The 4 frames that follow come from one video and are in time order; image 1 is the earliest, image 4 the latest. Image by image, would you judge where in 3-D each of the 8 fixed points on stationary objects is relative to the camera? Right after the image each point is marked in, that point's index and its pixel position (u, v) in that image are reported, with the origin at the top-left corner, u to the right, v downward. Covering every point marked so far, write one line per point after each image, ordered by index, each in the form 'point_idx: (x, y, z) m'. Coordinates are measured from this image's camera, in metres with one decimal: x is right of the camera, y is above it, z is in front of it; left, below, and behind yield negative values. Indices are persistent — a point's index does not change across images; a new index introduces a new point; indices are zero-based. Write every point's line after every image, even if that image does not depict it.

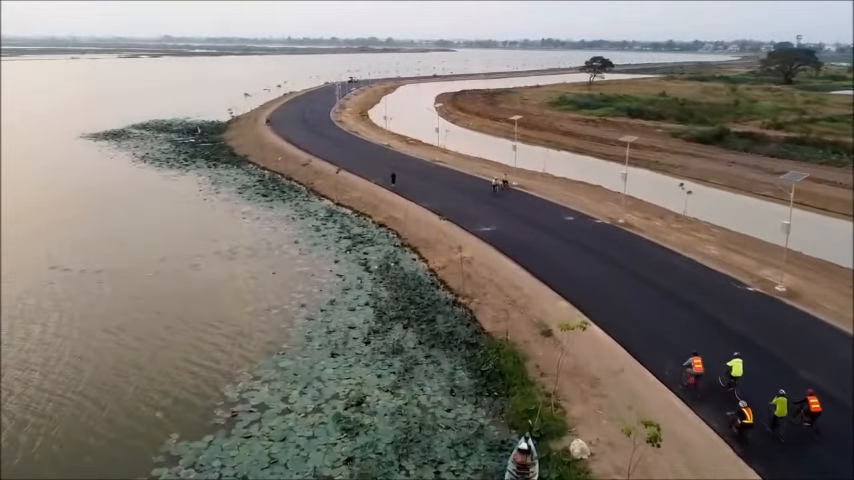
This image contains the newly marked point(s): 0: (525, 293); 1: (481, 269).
0: (+2.6, -1.5, +17.7) m
1: (+1.6, -0.9, +19.7) m
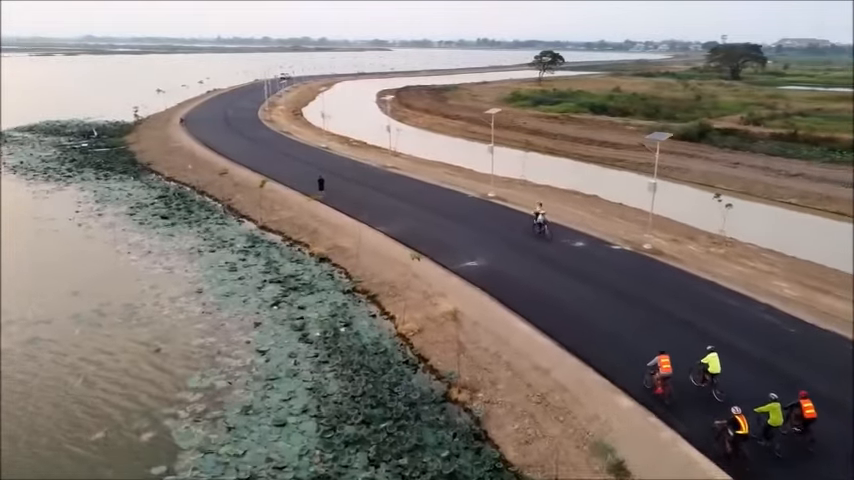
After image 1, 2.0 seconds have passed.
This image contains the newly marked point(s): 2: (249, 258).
0: (+2.2, -2.4, +11.2) m
1: (+1.0, -1.8, +13.1) m
2: (-4.8, -0.5, +18.5) m
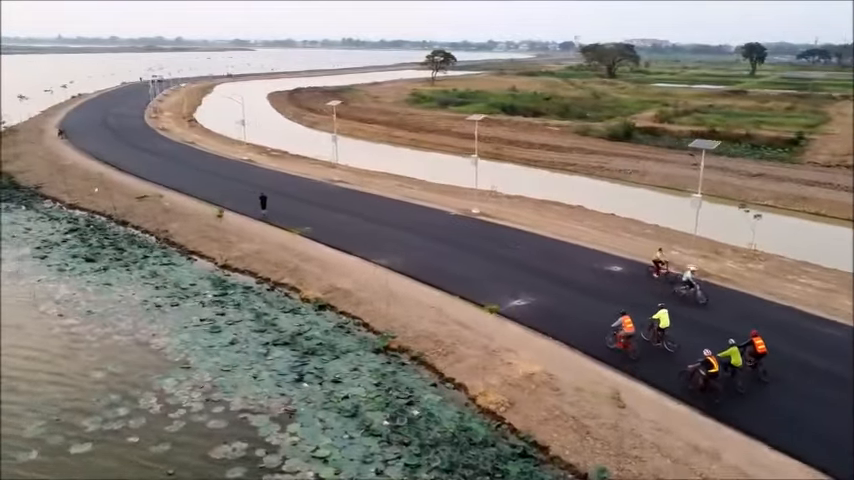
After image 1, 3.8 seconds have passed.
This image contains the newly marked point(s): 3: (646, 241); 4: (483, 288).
0: (+4.2, -3.0, +8.7) m
1: (+2.6, -2.5, +10.4) m
2: (-4.2, -1.5, +14.6) m
3: (+6.2, 0.0, +19.1) m
4: (+1.2, -1.0, +14.9) m
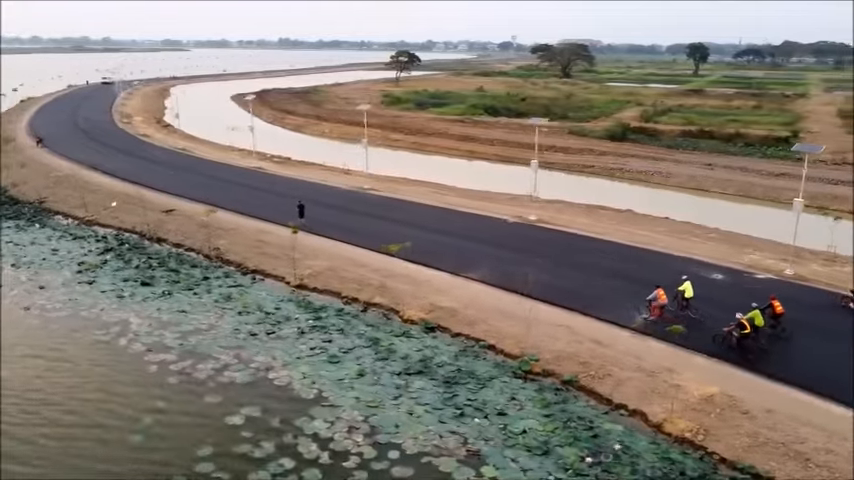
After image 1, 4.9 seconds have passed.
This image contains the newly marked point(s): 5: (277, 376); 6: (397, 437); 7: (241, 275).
0: (+7.1, -3.2, +8.3) m
1: (+5.4, -2.7, +9.8) m
2: (-1.8, -1.9, +13.5) m
3: (+8.1, -0.1, +18.8) m
4: (+3.5, -1.3, +14.2) m
5: (-2.6, -2.4, +11.9) m
6: (-0.3, -2.9, +10.0) m
7: (-4.6, -0.9, +17.1) m
